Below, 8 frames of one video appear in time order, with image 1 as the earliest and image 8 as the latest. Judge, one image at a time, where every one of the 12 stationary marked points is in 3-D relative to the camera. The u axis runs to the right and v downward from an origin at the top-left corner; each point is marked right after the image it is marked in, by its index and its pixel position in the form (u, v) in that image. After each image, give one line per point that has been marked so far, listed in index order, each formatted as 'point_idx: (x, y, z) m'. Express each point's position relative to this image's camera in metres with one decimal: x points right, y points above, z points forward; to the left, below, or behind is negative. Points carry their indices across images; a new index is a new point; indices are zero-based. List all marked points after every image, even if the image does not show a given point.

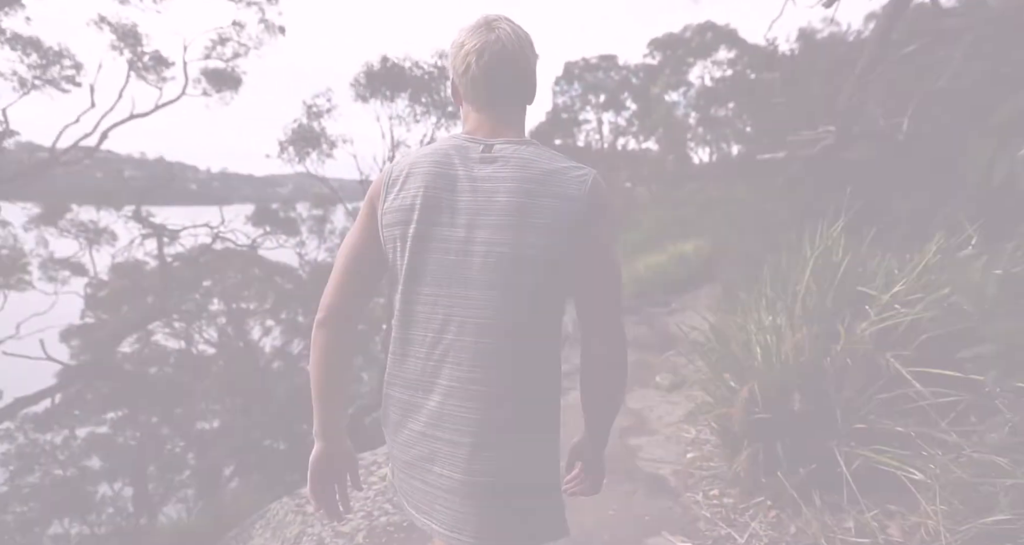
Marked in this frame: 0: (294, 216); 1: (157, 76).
0: (-4.2, +1.1, +11.1) m
1: (-5.7, +3.2, +9.3) m
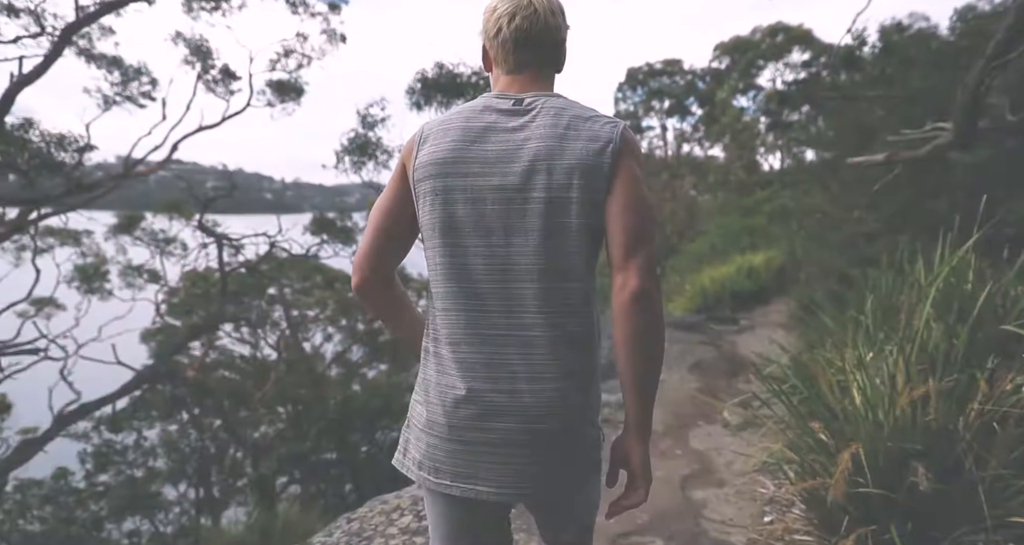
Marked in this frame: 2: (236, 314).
0: (-3.1, +0.9, +11.2) m
1: (-4.8, +3.1, +9.6) m
2: (-4.9, -0.7, +10.3) m
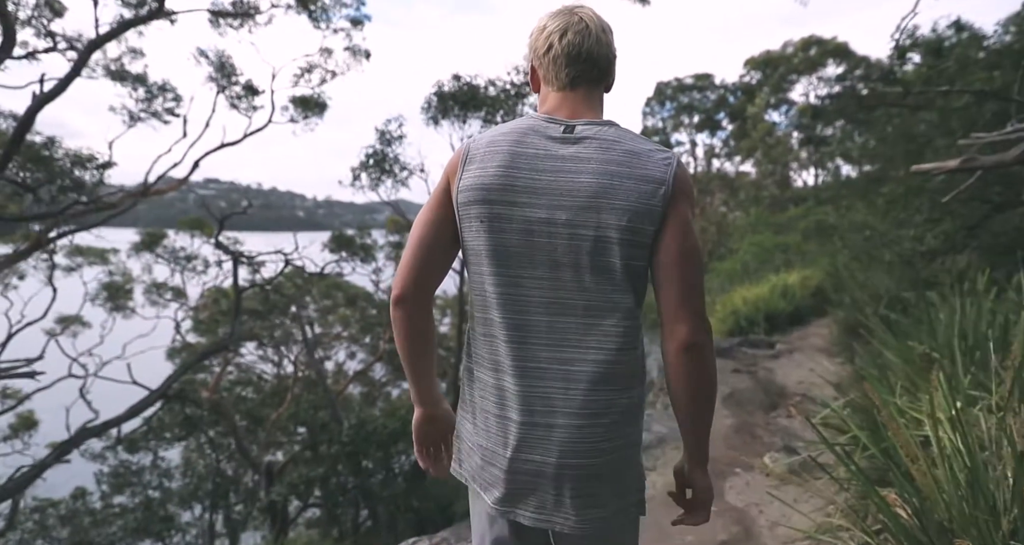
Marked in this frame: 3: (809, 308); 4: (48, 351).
0: (-2.7, +0.6, +11.0) m
1: (-4.4, +2.8, +9.6) m
2: (-4.5, -1.0, +10.2) m
3: (+4.8, -0.6, +9.4) m
4: (-8.4, -1.5, +10.5) m
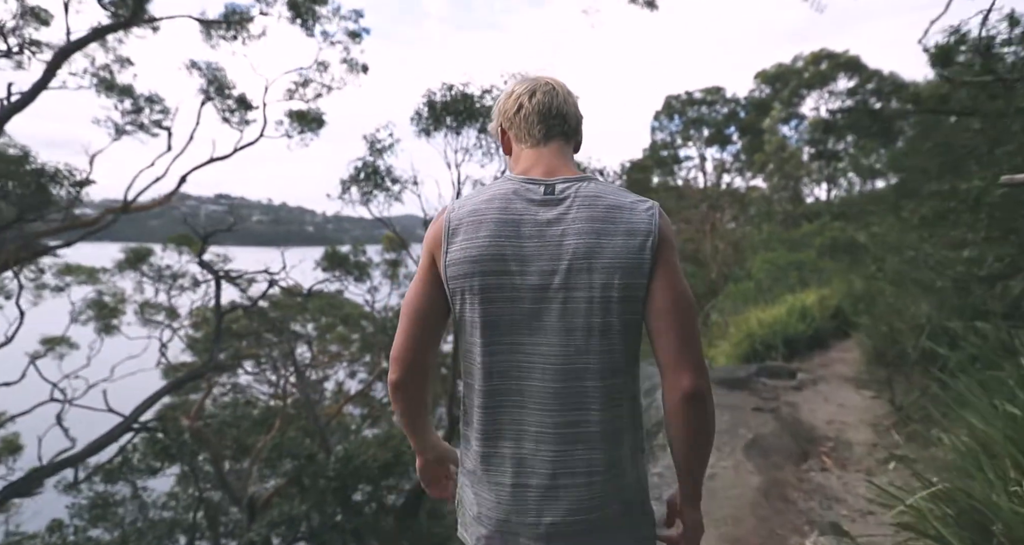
0: (-2.7, +0.2, +10.6) m
1: (-4.4, +2.5, +9.3) m
2: (-4.5, -1.3, +9.8) m
3: (+4.8, -0.9, +8.8) m
4: (-8.4, -1.8, +10.1) m
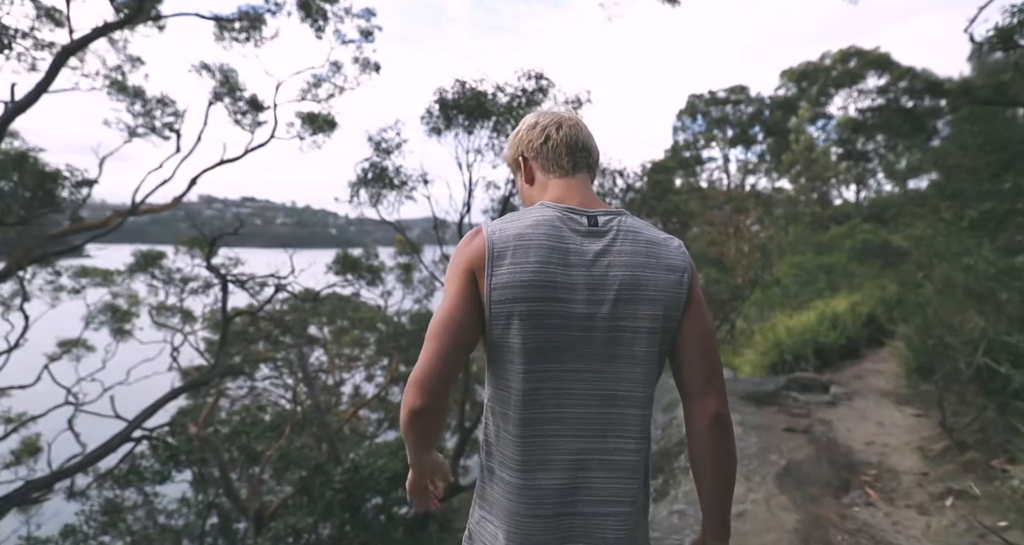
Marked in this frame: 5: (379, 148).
0: (-2.4, +0.2, +10.3) m
1: (-4.1, +2.4, +9.1) m
2: (-4.2, -1.4, +9.6) m
3: (+5.1, -1.0, +8.4) m
4: (-8.1, -1.8, +10.0) m
5: (-1.6, +1.5, +7.0) m
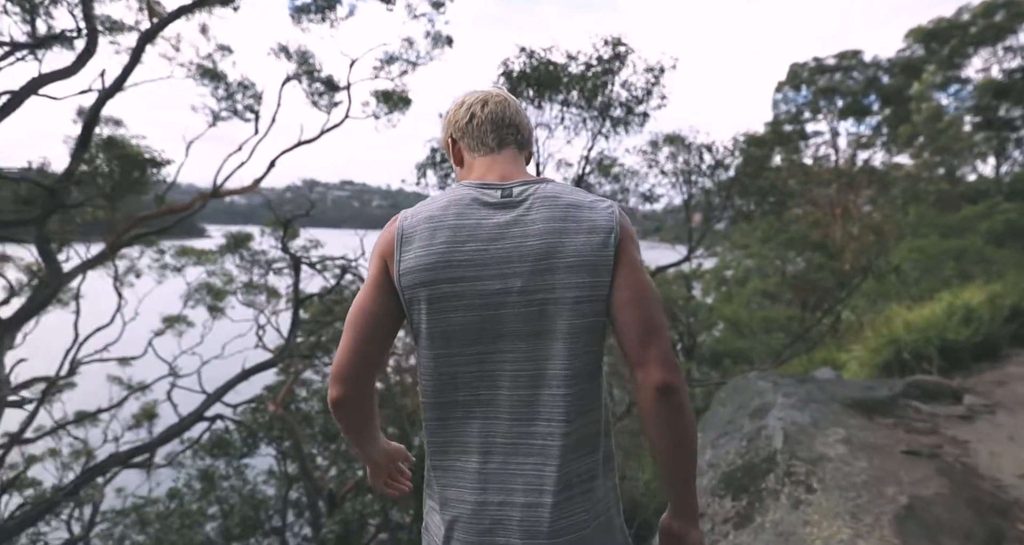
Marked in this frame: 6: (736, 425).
0: (-1.0, +0.5, +10.1) m
1: (-2.9, +2.7, +9.1) m
2: (-3.0, -1.1, +9.7) m
3: (+6.0, -0.8, +7.1) m
4: (-6.8, -1.5, +10.8) m
5: (-0.7, +1.7, +6.7) m
6: (+1.8, -1.2, +4.5) m
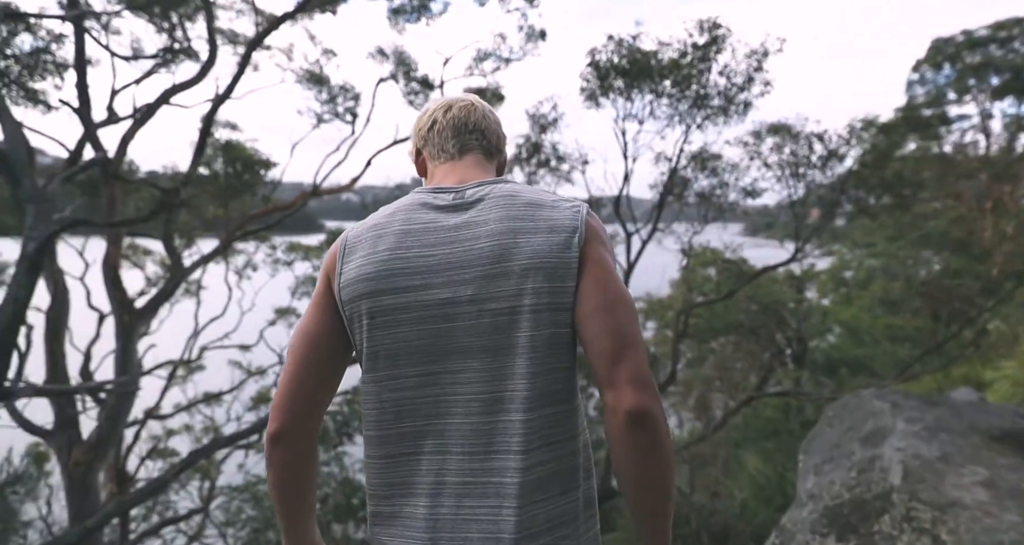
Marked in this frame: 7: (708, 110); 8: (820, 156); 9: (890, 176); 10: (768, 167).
0: (+0.6, +0.5, +10.0) m
1: (-1.4, +2.8, +9.3) m
2: (-1.5, -1.0, +9.9) m
3: (+6.9, -0.9, +5.7) m
4: (-5.0, -1.4, +11.6) m
5: (+0.3, +1.7, +6.5) m
6: (+2.3, -1.2, +3.9) m
7: (+2.2, +1.8, +6.5) m
8: (+4.4, +1.6, +8.2) m
9: (+5.8, +1.5, +8.9) m
10: (+3.4, +1.4, +7.6) m
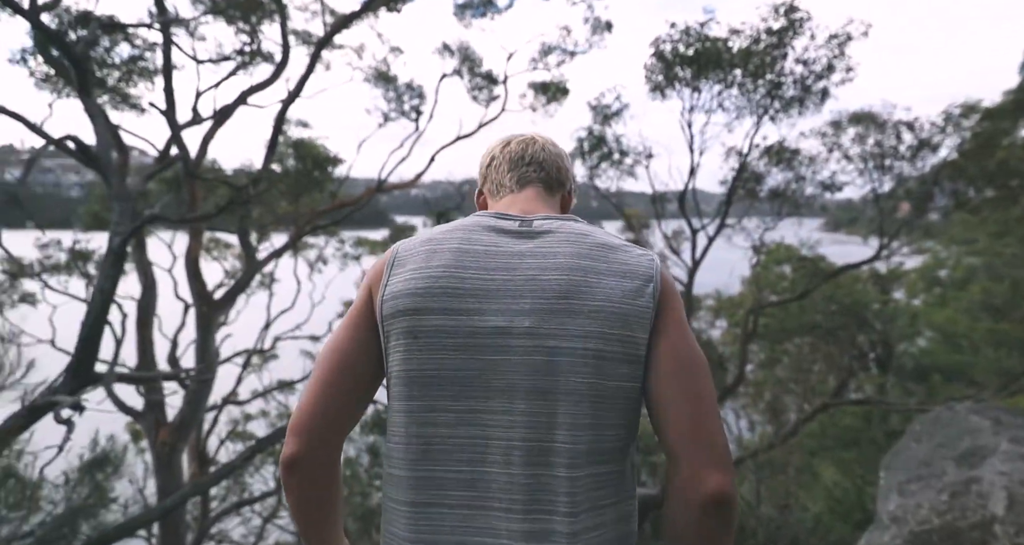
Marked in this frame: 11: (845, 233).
0: (+1.6, +0.6, +9.7) m
1: (-0.4, +2.8, +9.3) m
2: (-0.4, -0.9, +9.9) m
3: (+7.5, -0.9, +4.8) m
4: (-3.8, -1.2, +12.0) m
5: (+0.9, +1.8, +6.3) m
6: (+2.6, -1.2, +3.6) m
7: (+2.8, +1.8, +6.1) m
8: (+5.2, +1.7, +7.5) m
9: (+6.8, +1.5, +8.1) m
10: (+4.1, +1.4, +7.1) m
11: (+5.0, +0.6, +8.7) m
